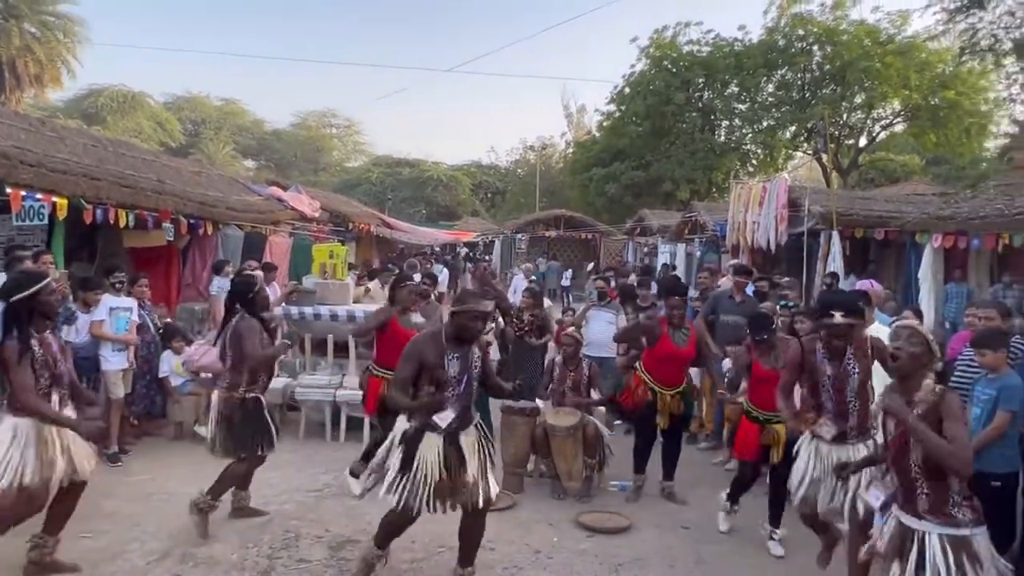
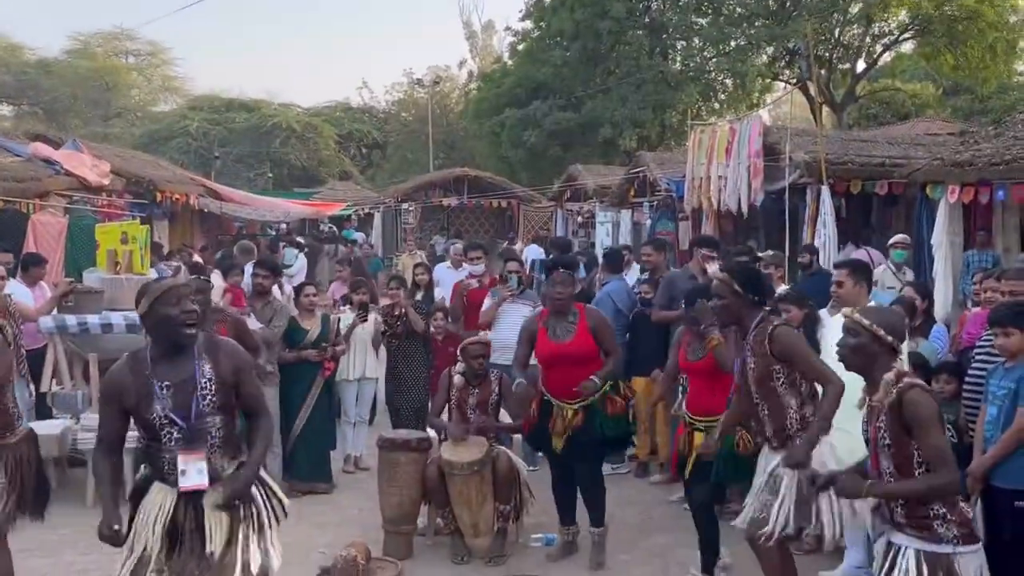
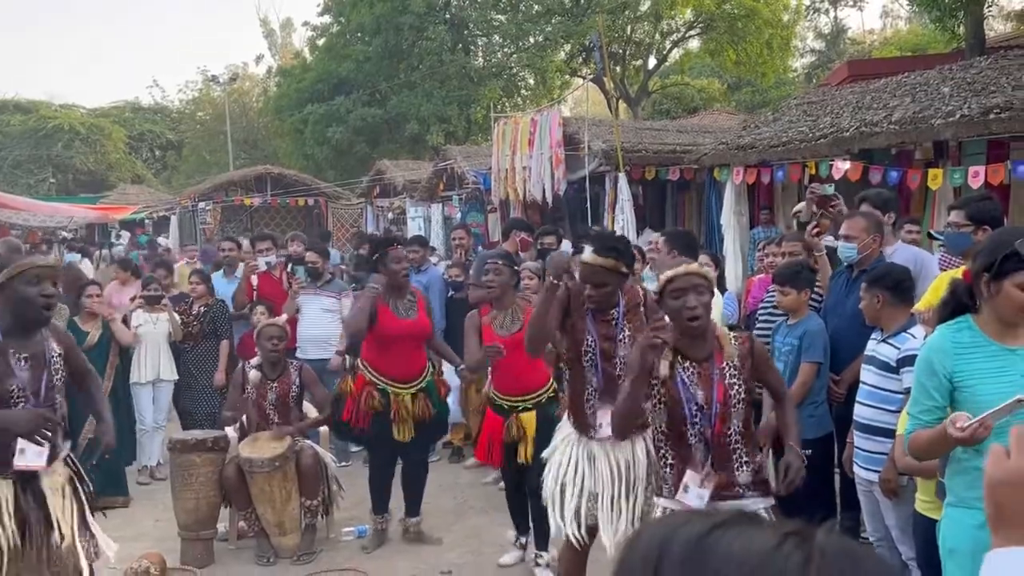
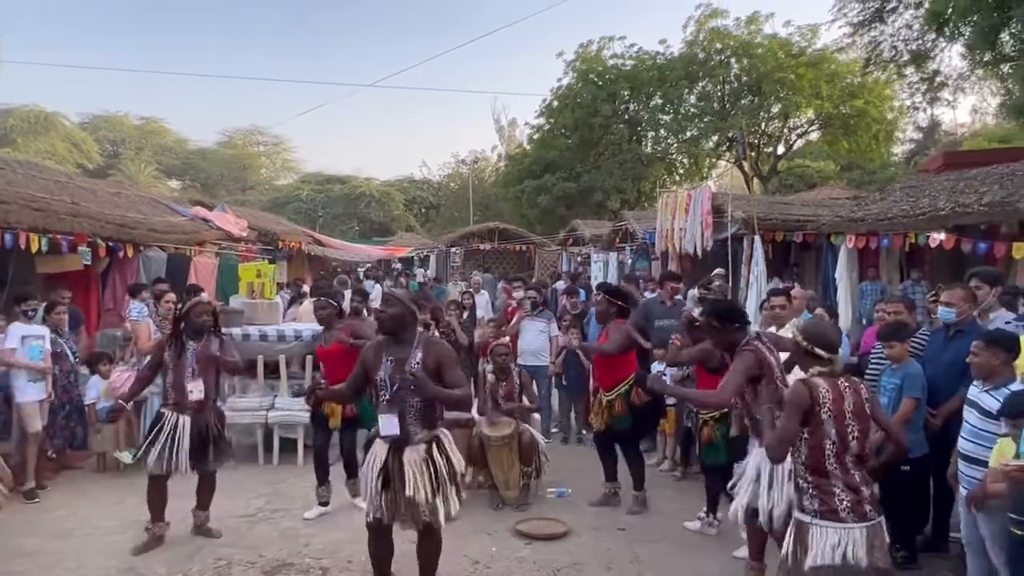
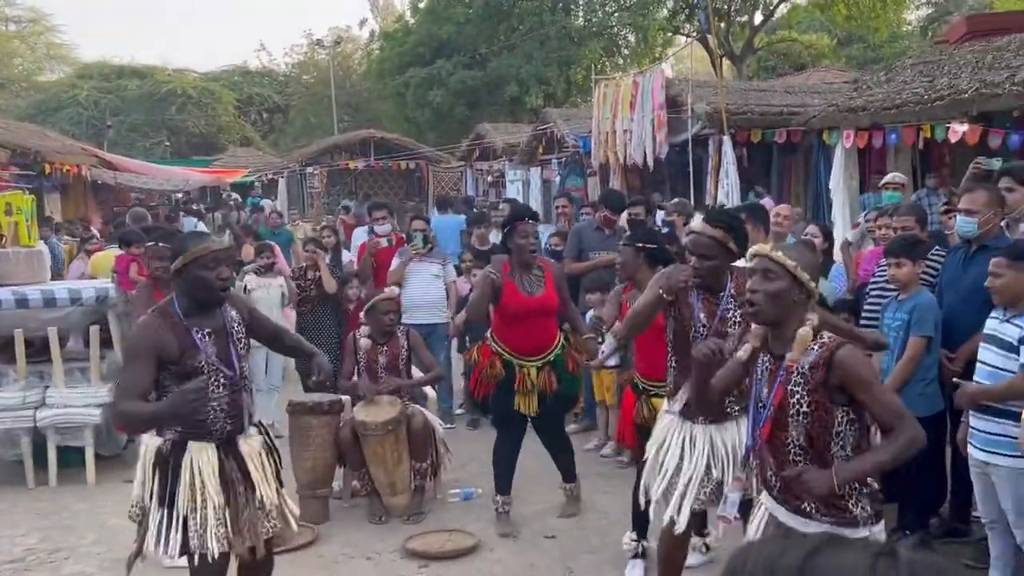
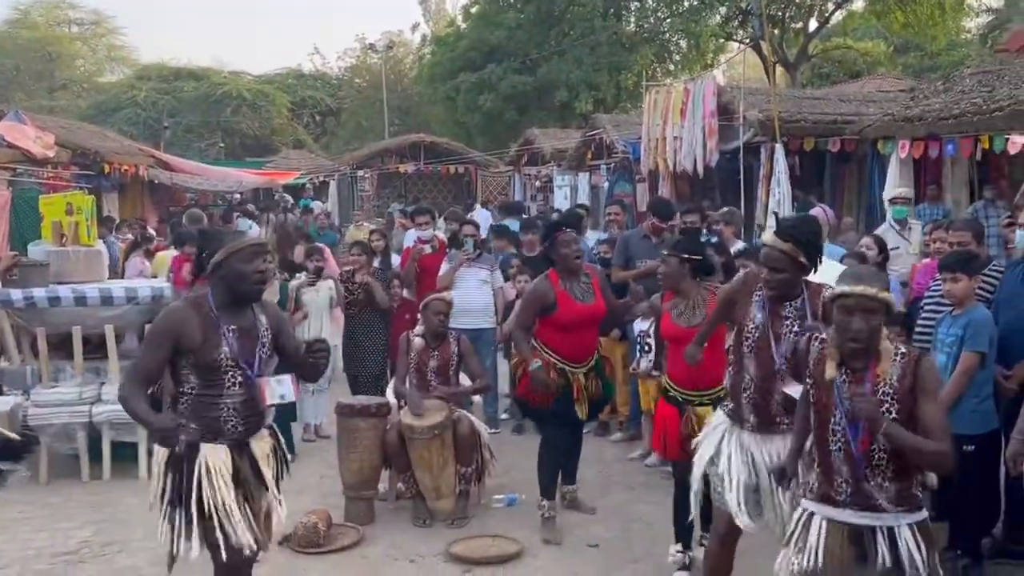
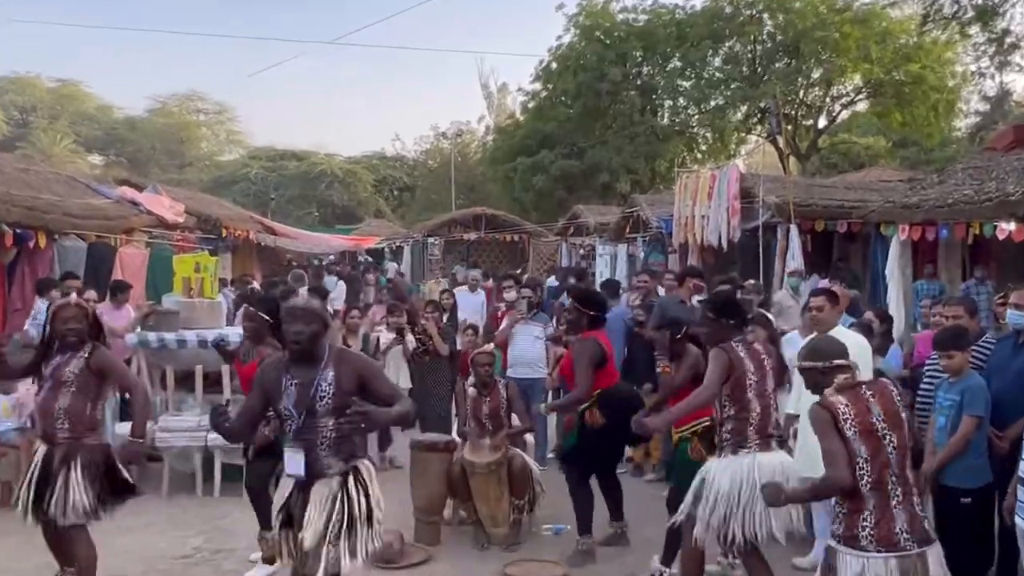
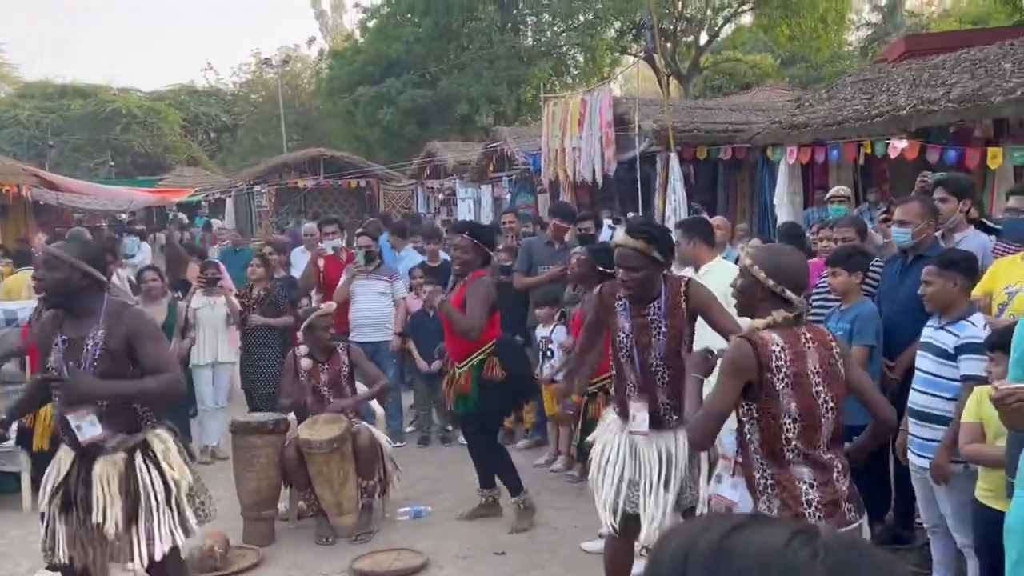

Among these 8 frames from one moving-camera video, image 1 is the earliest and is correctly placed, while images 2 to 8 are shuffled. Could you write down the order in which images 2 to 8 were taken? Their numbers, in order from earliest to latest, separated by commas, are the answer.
4, 7, 2, 6, 5, 8, 3
